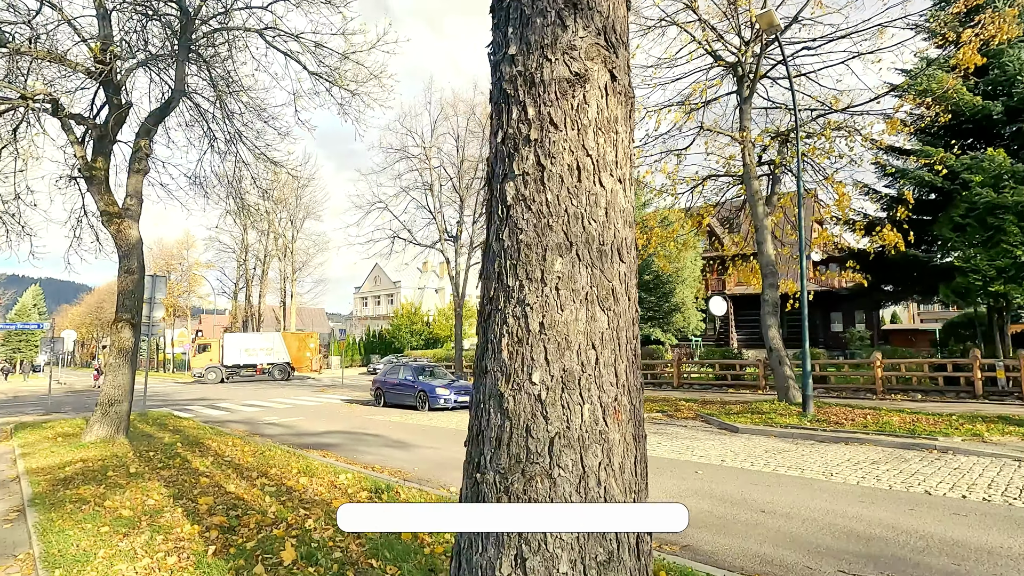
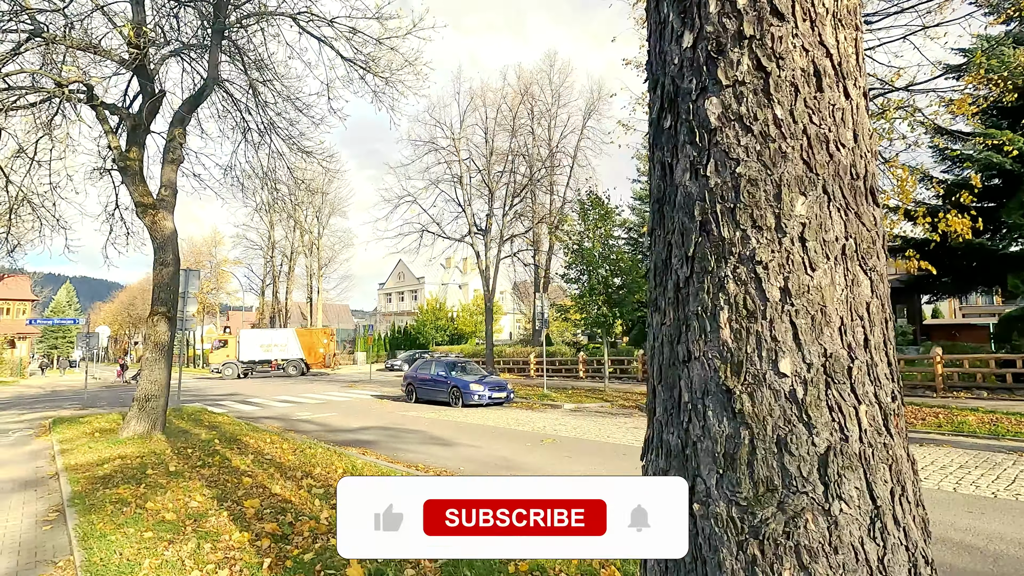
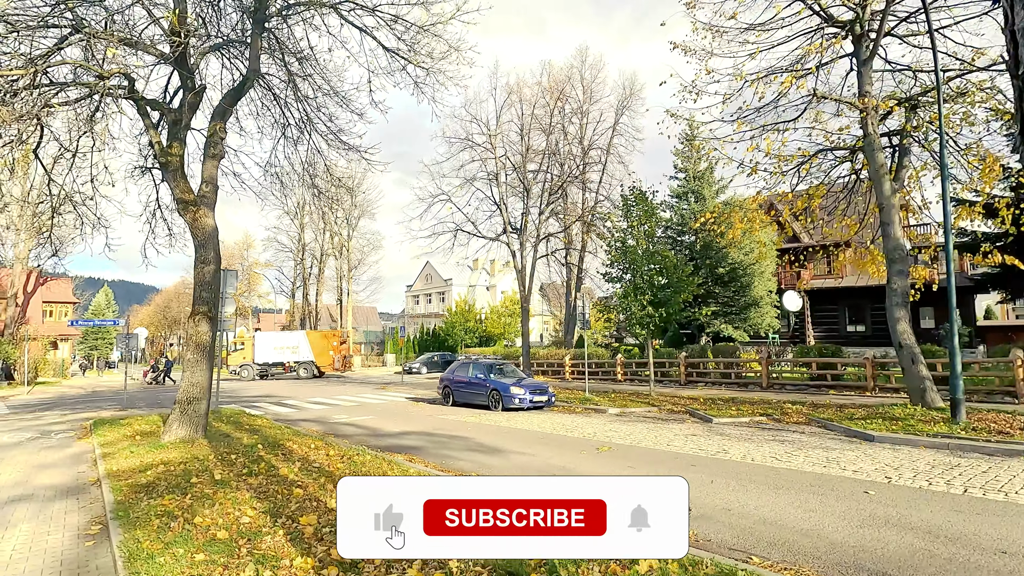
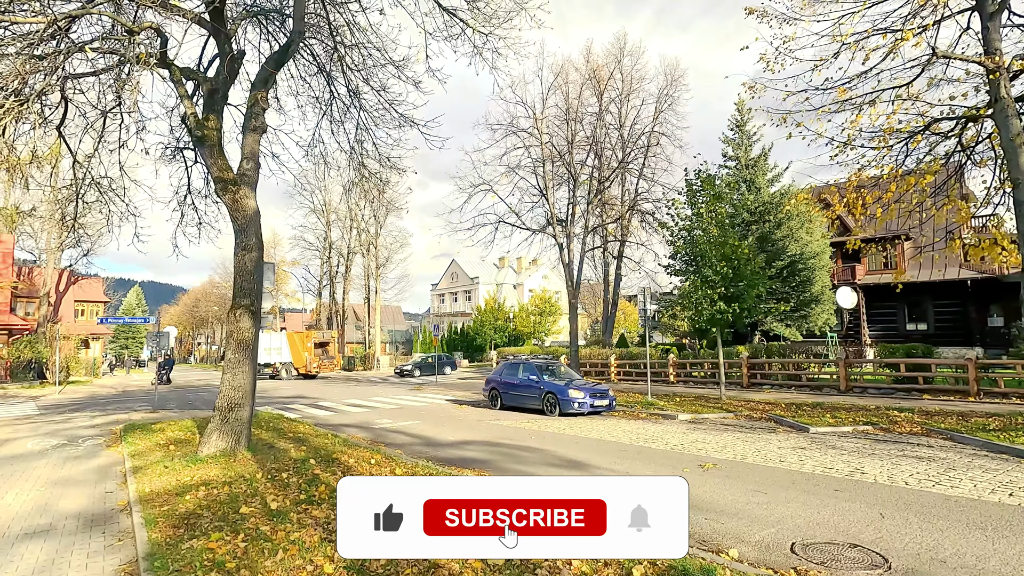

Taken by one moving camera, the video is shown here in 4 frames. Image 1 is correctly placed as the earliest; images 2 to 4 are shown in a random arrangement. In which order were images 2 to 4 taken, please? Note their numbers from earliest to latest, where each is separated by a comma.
2, 3, 4
